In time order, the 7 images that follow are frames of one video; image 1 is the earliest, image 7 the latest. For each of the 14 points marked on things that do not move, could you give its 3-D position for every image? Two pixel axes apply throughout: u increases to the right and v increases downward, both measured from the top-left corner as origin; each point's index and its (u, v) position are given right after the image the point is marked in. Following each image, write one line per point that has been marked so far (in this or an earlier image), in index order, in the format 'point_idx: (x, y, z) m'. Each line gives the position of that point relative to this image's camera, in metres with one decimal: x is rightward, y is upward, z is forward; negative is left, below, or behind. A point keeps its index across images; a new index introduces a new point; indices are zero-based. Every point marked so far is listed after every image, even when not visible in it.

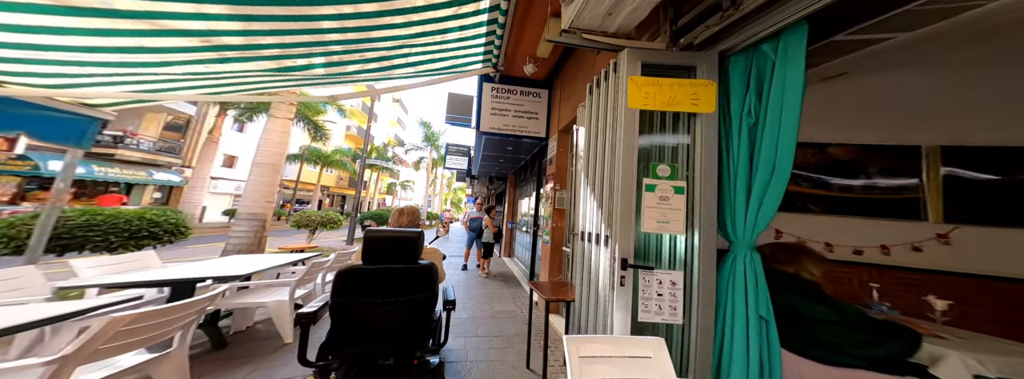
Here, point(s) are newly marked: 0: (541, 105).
0: (+0.5, +1.4, +4.1) m
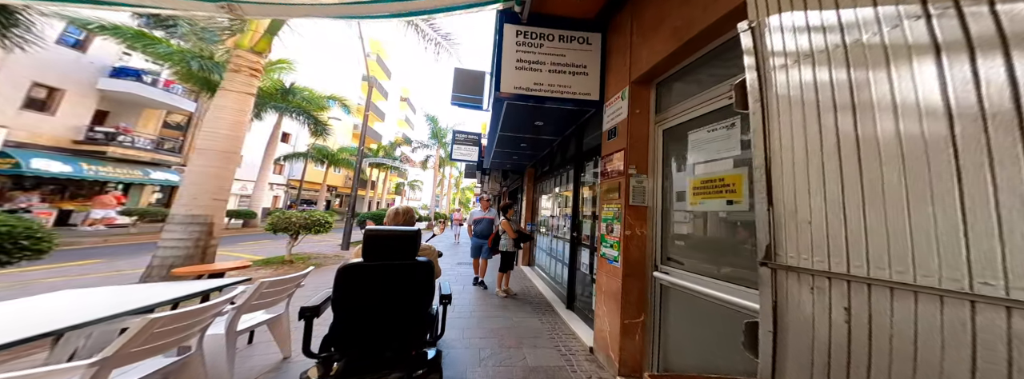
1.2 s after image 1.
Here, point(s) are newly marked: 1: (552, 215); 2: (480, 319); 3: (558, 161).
0: (+0.9, +1.5, +2.9) m
1: (+1.0, -0.6, +6.0) m
2: (-0.5, -1.9, +3.7) m
3: (+1.0, +0.6, +5.6) m
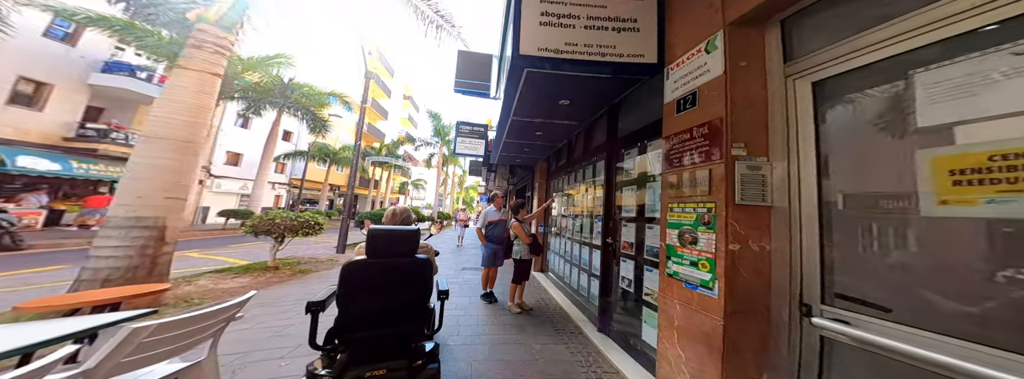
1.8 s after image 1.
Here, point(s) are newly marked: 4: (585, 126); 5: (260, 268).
0: (+1.1, +1.5, +2.3) m
1: (+1.2, -0.5, +5.4) m
2: (-0.3, -1.9, +3.1) m
3: (+1.2, +0.7, +4.9) m
4: (+1.2, +1.1, +4.5) m
5: (-4.7, -1.5, +4.9) m
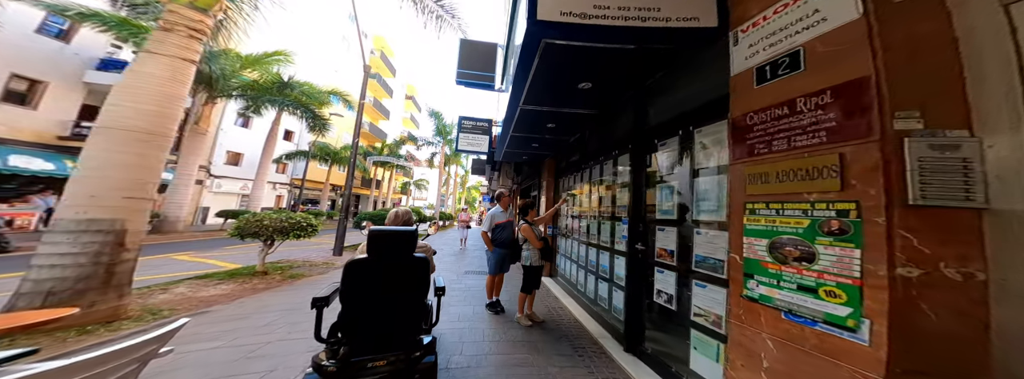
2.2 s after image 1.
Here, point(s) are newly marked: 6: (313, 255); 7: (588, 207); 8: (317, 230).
0: (+1.2, +1.6, +1.9) m
1: (+1.3, -0.5, +5.0) m
2: (-0.1, -1.8, +2.7) m
3: (+1.4, +0.7, +4.5) m
4: (+1.3, +1.1, +4.1) m
5: (-4.6, -1.4, +4.5) m
6: (-5.3, -1.8, +7.0) m
7: (+1.3, -0.3, +4.8) m
8: (-3.9, -0.8, +5.2) m
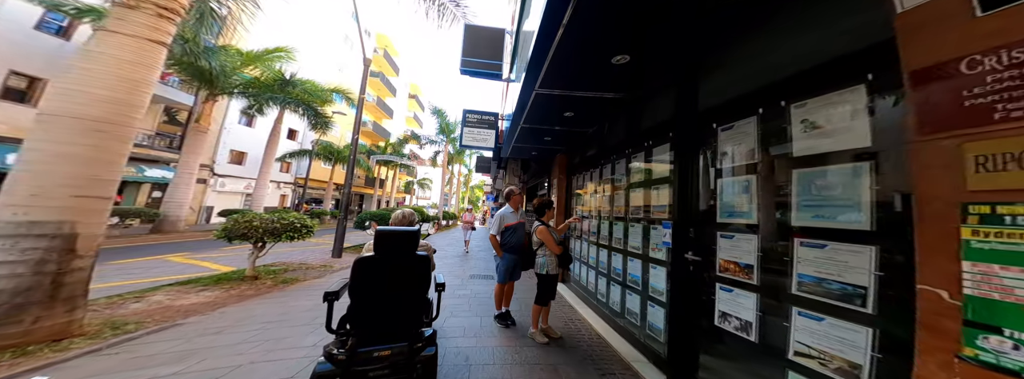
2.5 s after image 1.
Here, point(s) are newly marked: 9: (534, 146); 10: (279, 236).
0: (+1.3, +1.6, +1.4) m
1: (+1.5, -0.5, +4.6) m
2: (0.0, -1.8, +2.3) m
3: (+1.5, +0.7, +4.1) m
4: (+1.5, +1.1, +3.7) m
5: (-4.4, -1.4, +4.2) m
6: (-5.1, -1.7, +6.7) m
7: (+1.5, -0.3, +4.4) m
8: (-3.7, -0.8, +4.8) m
9: (+0.4, +0.9, +5.6) m
10: (-3.9, -0.8, +4.4) m
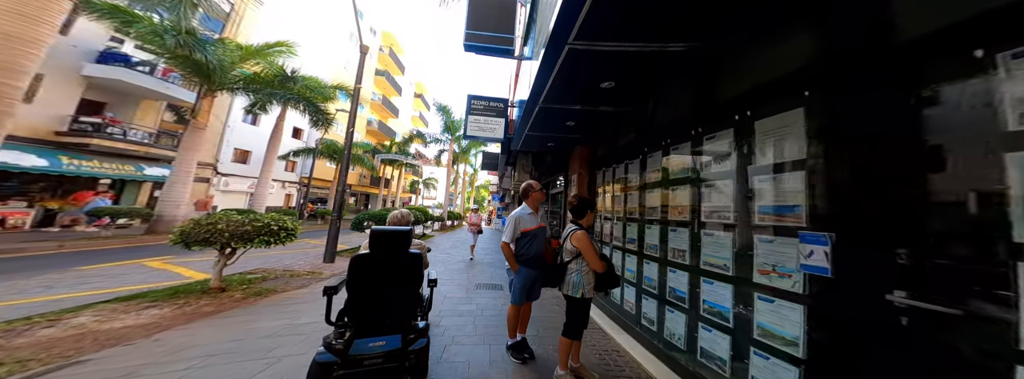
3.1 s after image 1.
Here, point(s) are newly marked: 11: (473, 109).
0: (+1.4, +1.7, +0.7) m
1: (+1.7, -0.4, +3.8) m
2: (+0.1, -1.8, +1.5) m
3: (+1.7, +0.8, +3.3) m
4: (+1.7, +1.2, +2.9) m
5: (-4.2, -1.3, +3.5) m
6: (-4.9, -1.6, +6.0) m
7: (+1.7, -0.2, +3.6) m
8: (-3.5, -0.7, +4.1) m
9: (+0.6, +1.0, +4.9) m
10: (-3.7, -0.7, +3.7) m
11: (-0.7, +1.5, +4.7) m
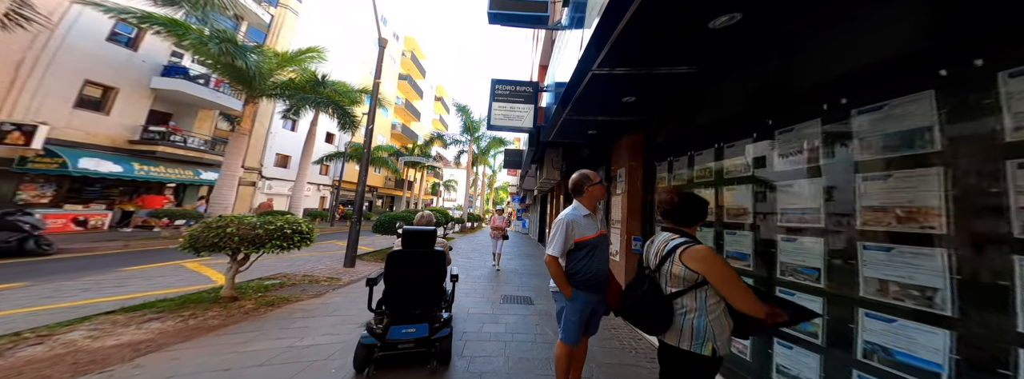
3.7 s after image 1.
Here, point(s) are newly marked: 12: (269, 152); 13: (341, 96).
0: (+1.5, +1.7, -0.1) m
1: (+2.1, -0.4, +3.0) m
2: (+0.4, -1.7, +0.9) m
3: (+2.1, +0.9, +2.5) m
4: (+2.0, +1.2, +2.1) m
5: (-3.8, -1.4, +3.3) m
6: (-4.2, -1.7, +5.8) m
7: (+2.1, -0.2, +2.8) m
8: (-3.0, -0.7, +3.8) m
9: (+1.1, +1.0, +4.1) m
10: (-3.2, -0.7, +3.4) m
11: (-0.2, +1.5, +4.2) m
12: (-17.8, +2.7, +19.2) m
13: (-9.8, +5.4, +15.2) m
